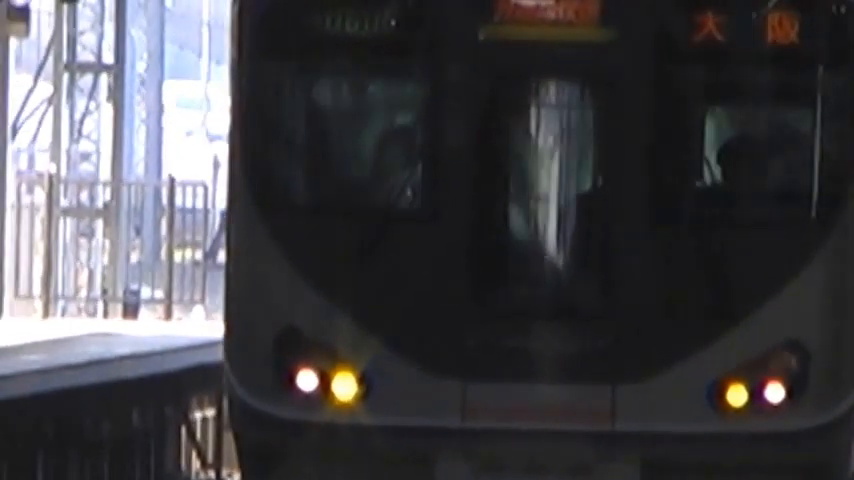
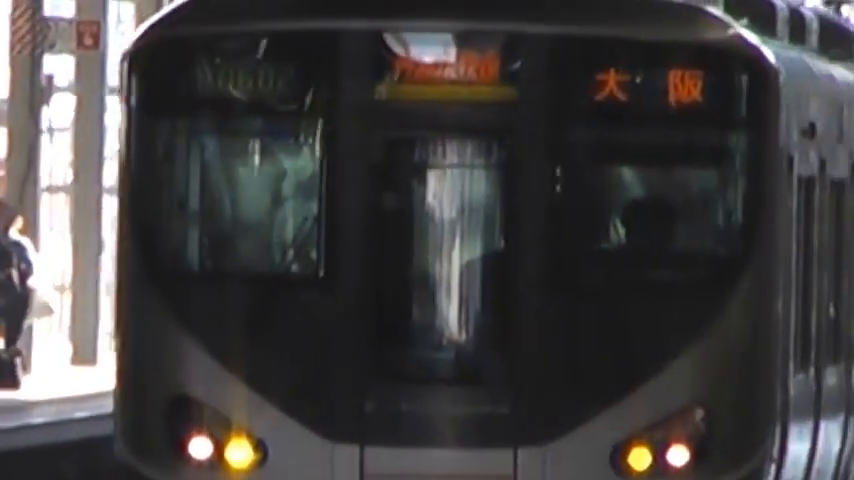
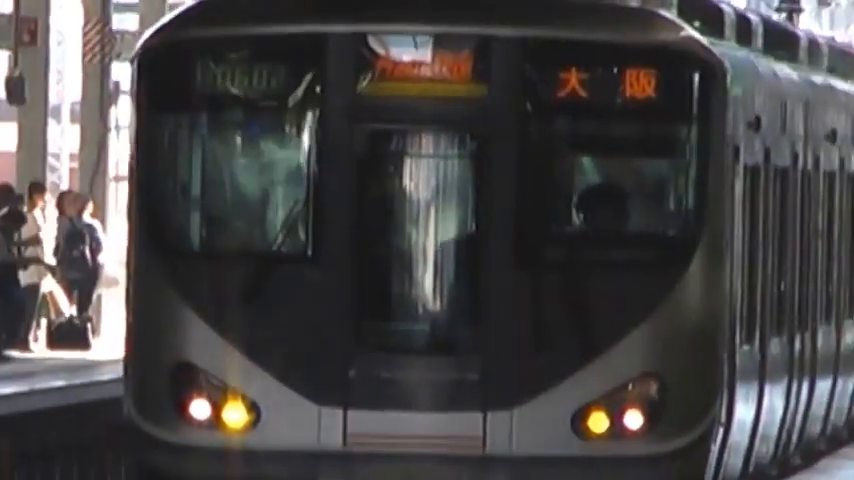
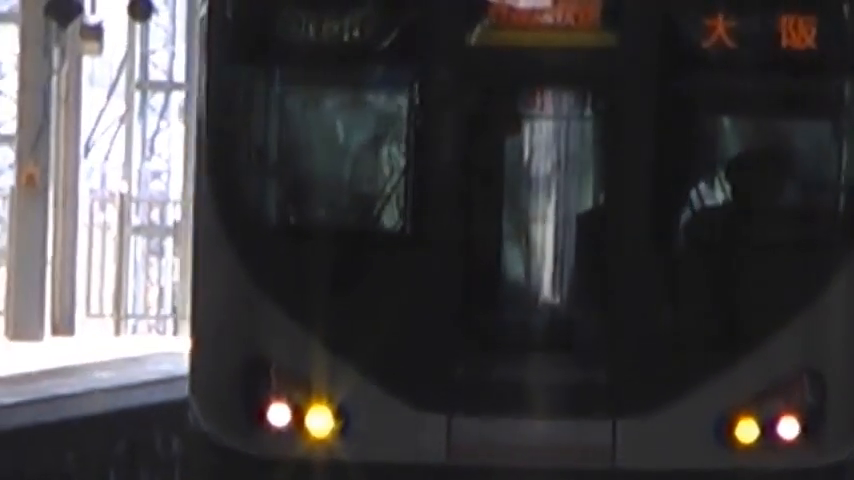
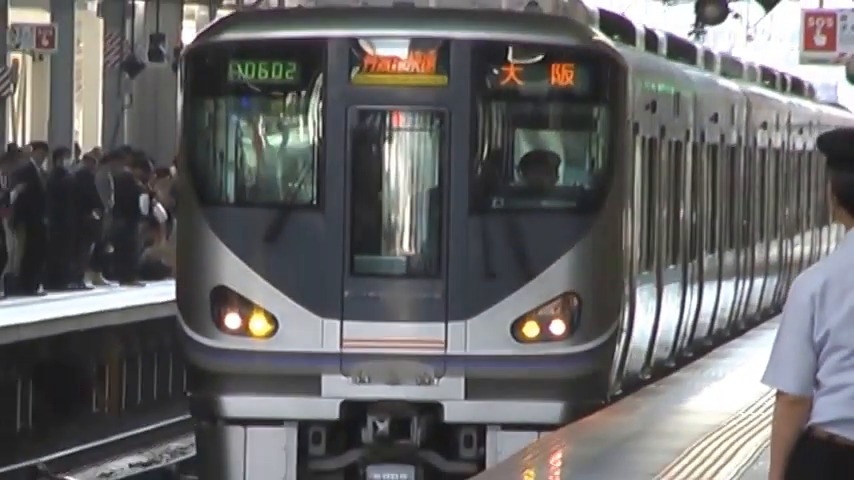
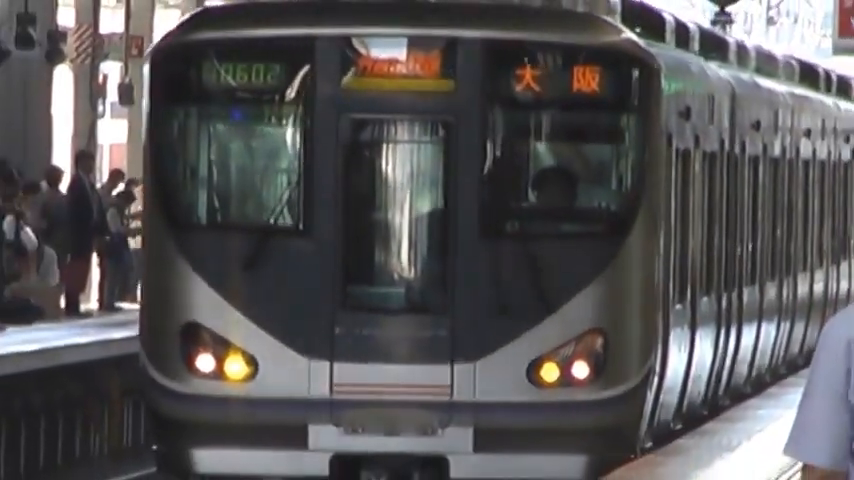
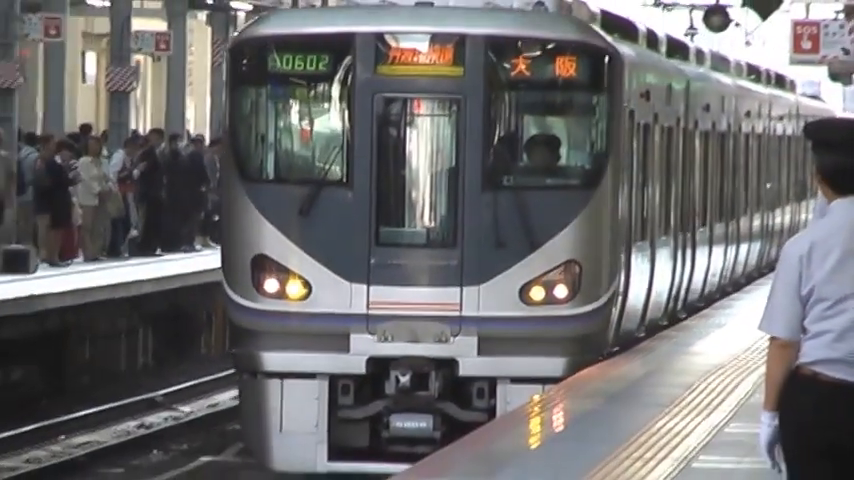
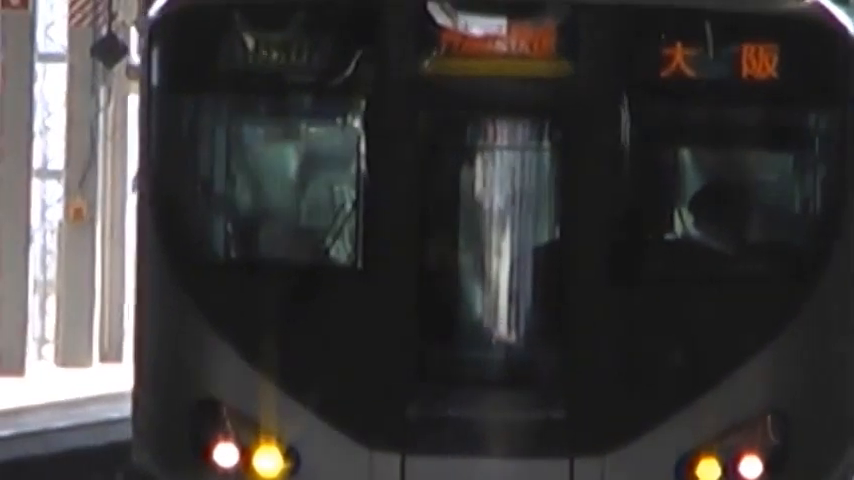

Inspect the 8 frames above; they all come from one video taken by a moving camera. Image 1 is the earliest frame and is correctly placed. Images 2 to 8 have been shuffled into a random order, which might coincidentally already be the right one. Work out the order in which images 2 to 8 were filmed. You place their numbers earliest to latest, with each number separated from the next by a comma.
4, 8, 2, 3, 6, 5, 7
